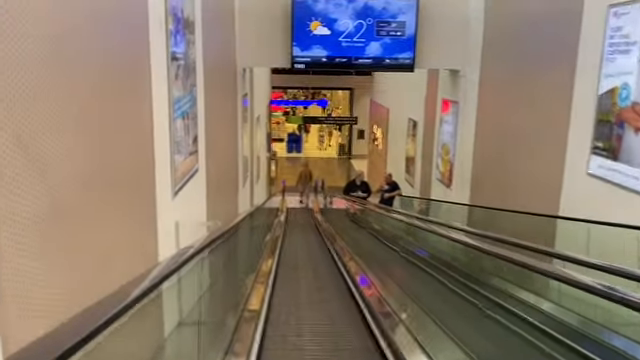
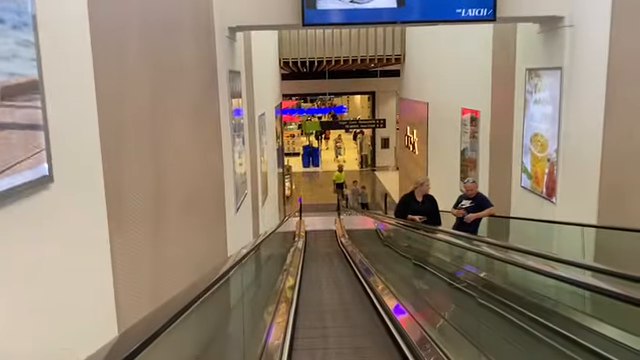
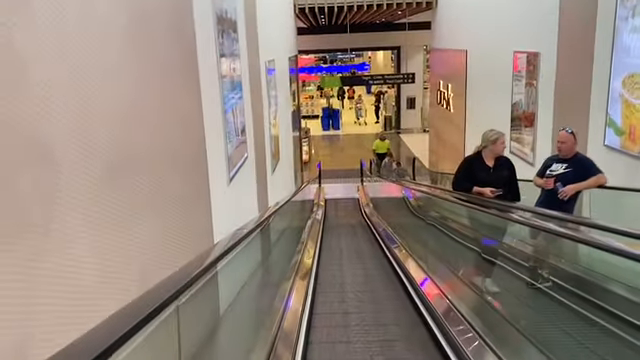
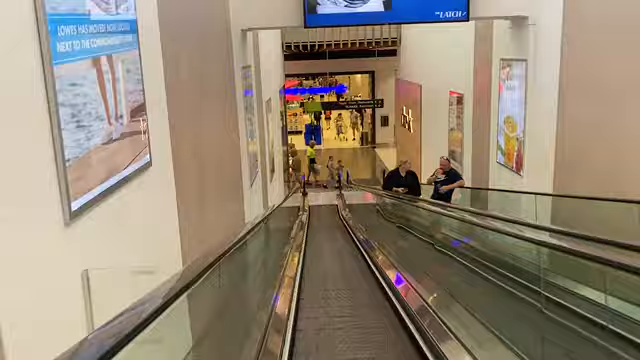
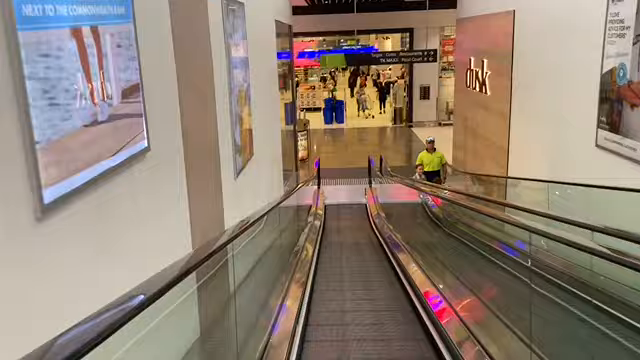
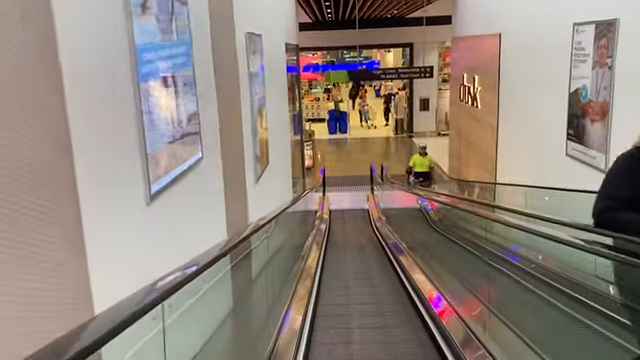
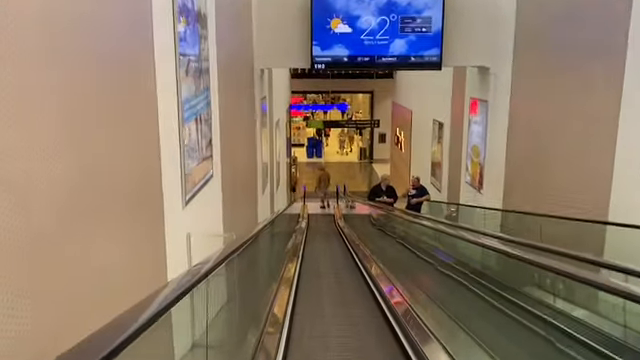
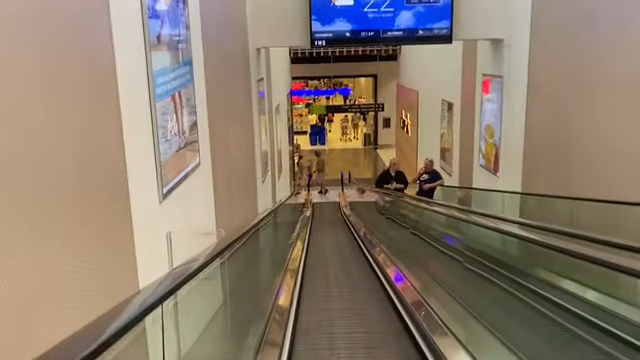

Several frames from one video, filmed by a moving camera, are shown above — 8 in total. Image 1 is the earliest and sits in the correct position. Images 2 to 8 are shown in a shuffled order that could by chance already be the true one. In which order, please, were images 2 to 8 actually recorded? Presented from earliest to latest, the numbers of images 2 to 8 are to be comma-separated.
7, 8, 4, 2, 3, 6, 5
